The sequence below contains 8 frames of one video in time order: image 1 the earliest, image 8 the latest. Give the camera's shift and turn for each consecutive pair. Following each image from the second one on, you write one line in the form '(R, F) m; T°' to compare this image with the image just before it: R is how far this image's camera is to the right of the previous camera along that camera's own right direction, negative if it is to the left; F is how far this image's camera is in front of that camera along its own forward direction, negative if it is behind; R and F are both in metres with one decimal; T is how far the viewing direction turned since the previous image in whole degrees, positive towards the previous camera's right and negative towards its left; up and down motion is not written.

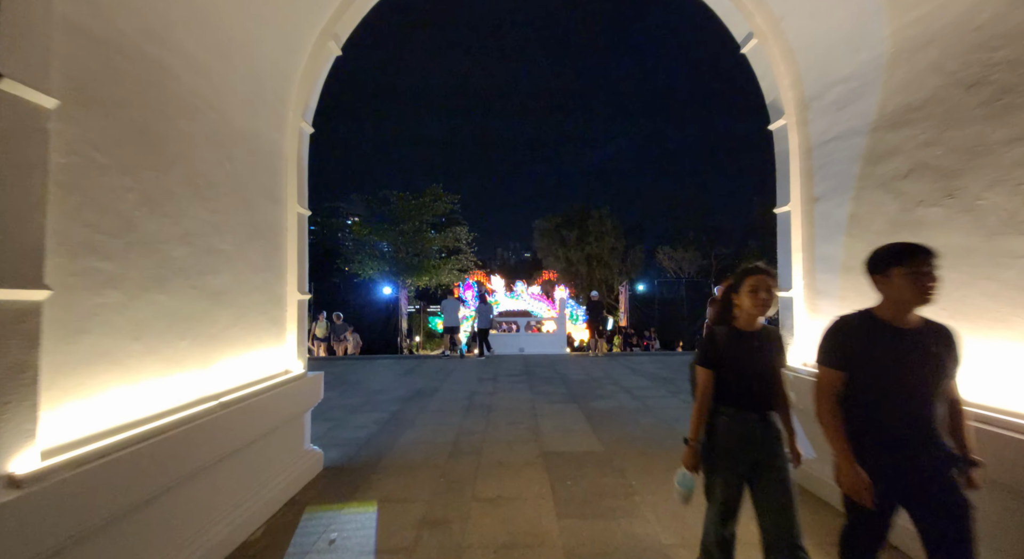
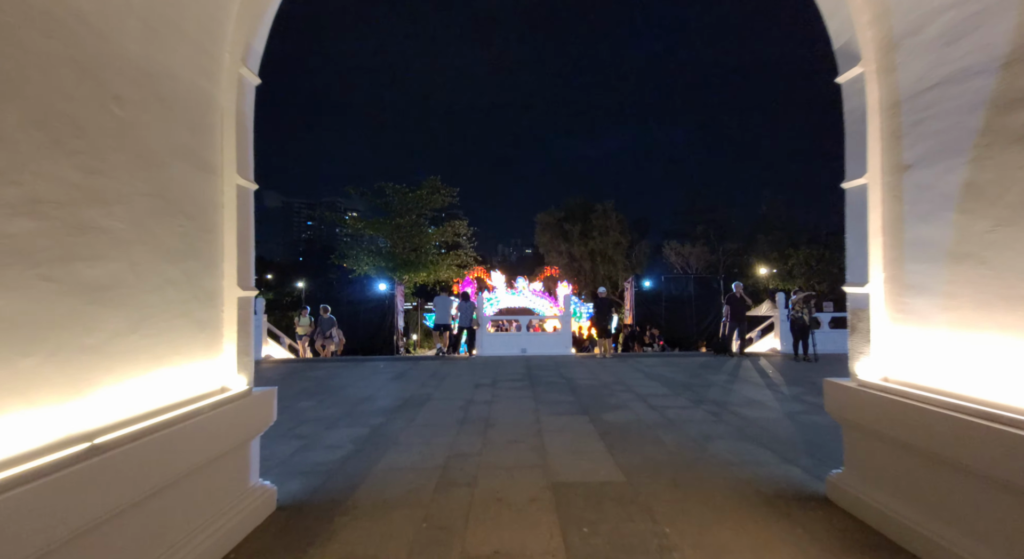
(0.0, +1.0) m; 0°
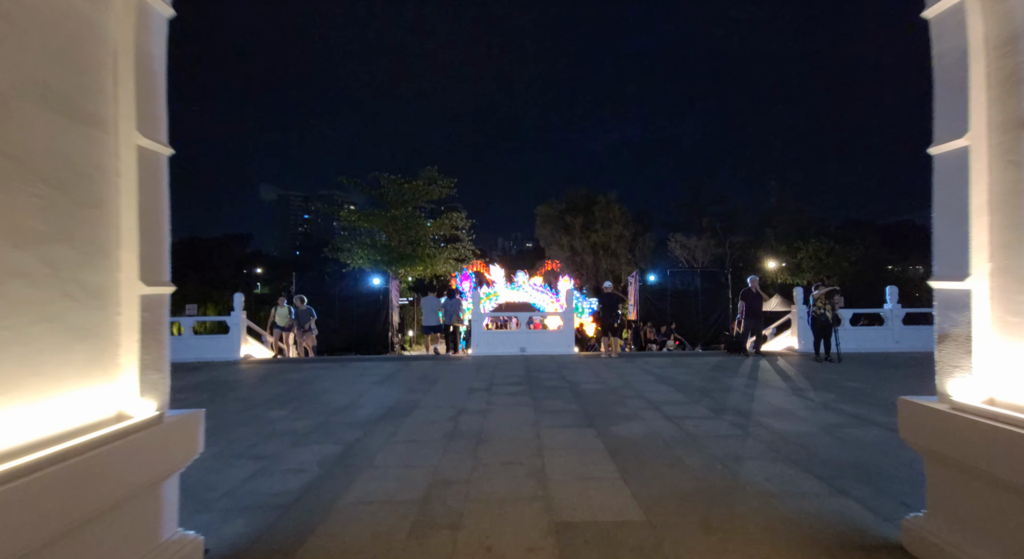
(+0.1, +0.8) m; 0°
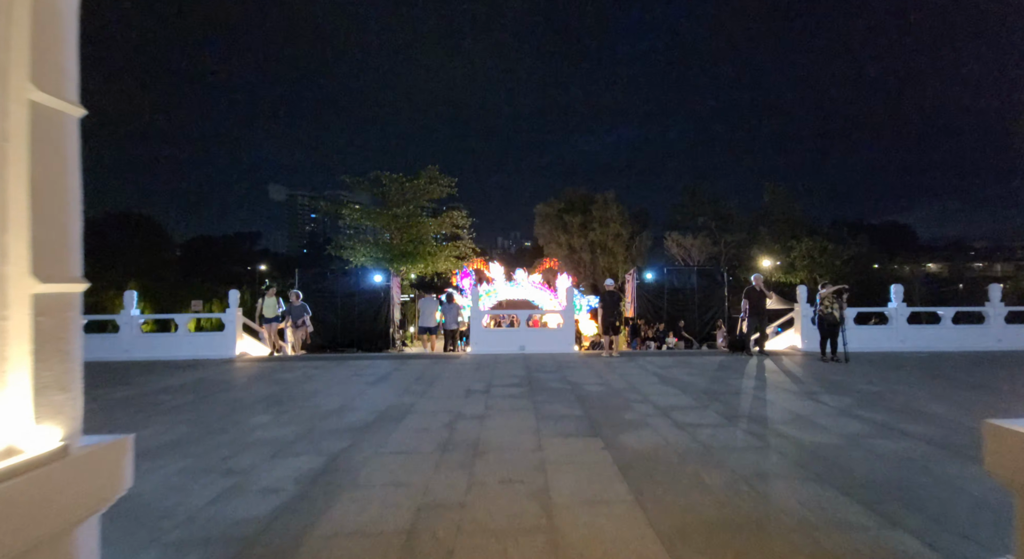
(0.0, +0.5) m; 0°
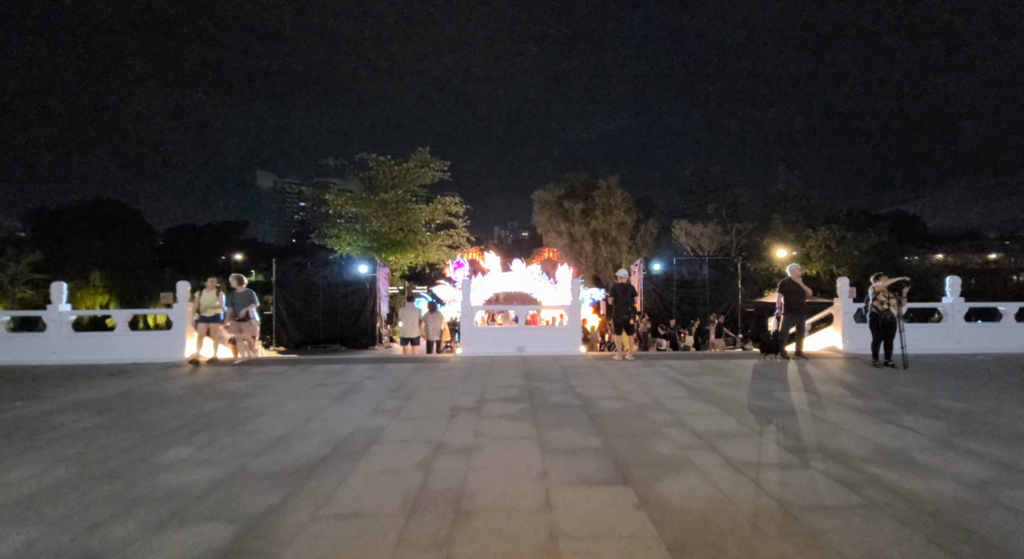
(0.0, +1.6) m; 0°
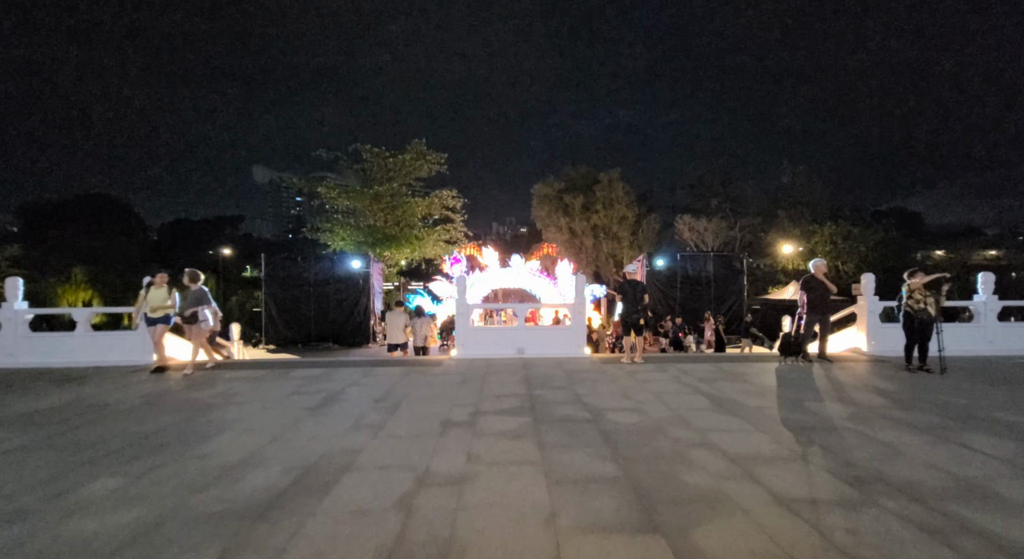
(0.0, +0.8) m; 0°
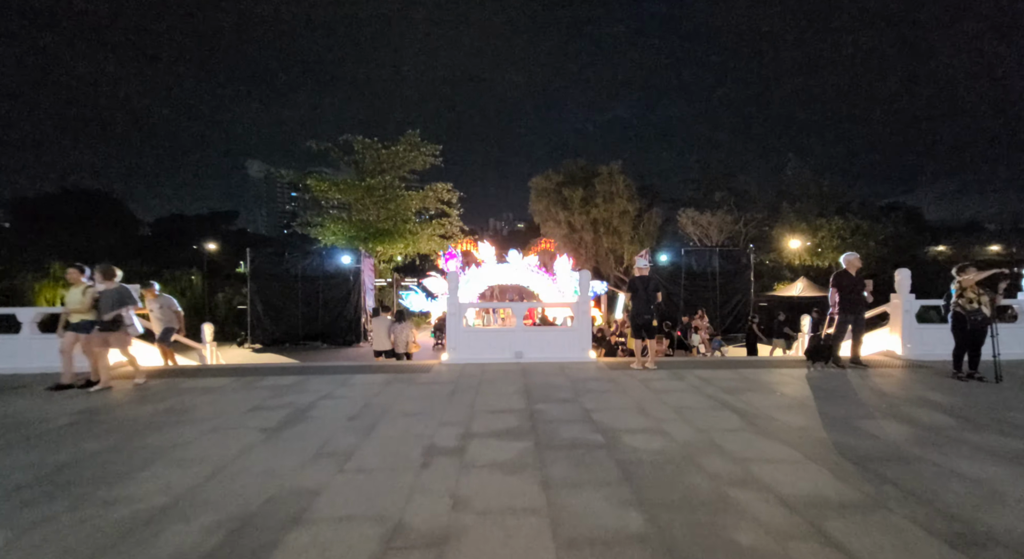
(0.0, +1.0) m; 0°
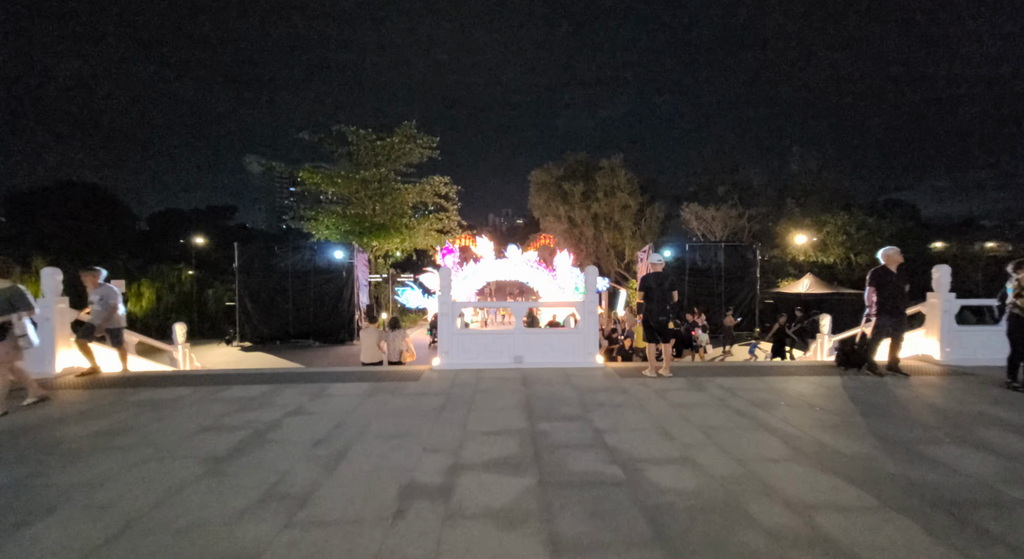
(0.0, +0.9) m; 0°
